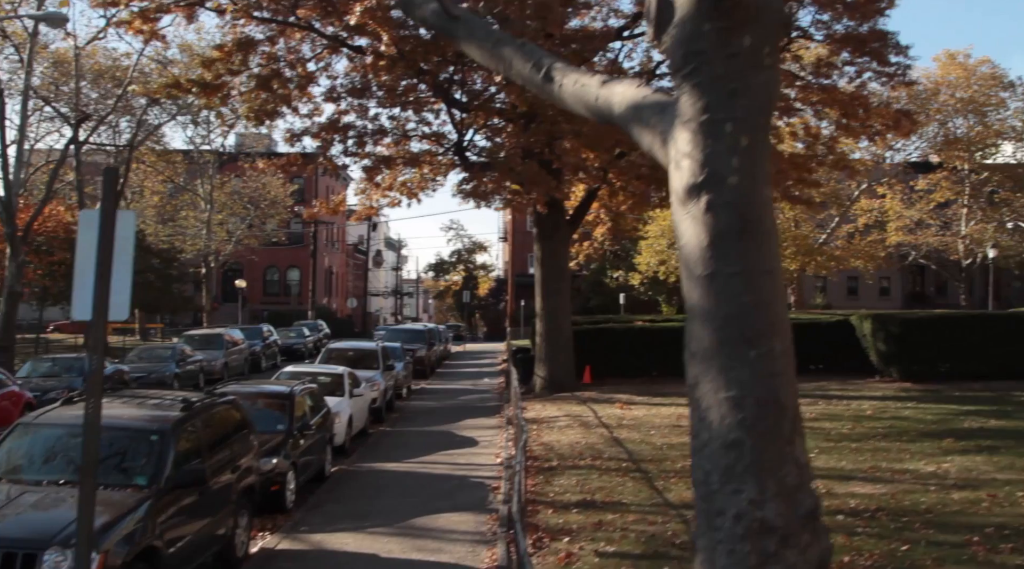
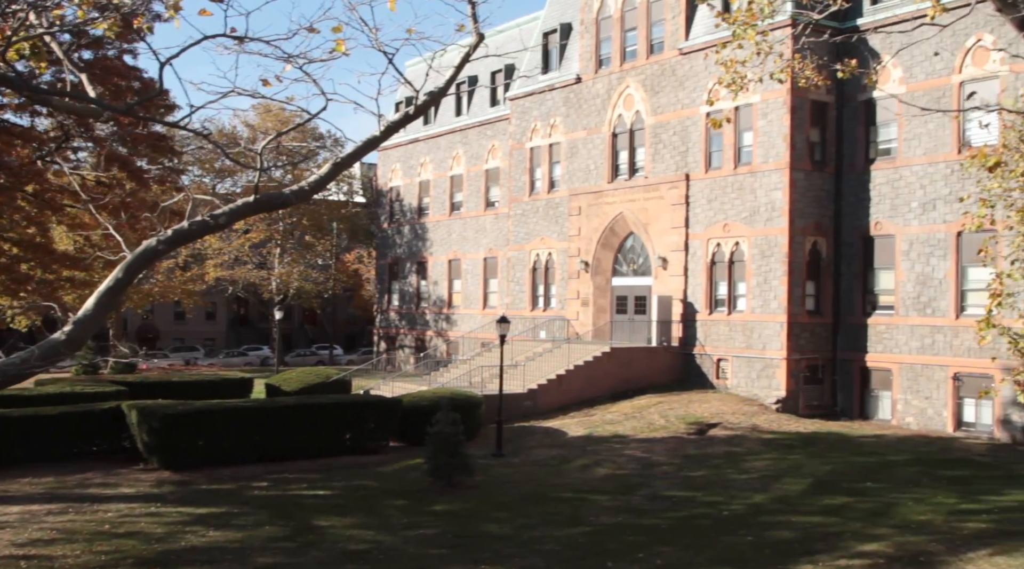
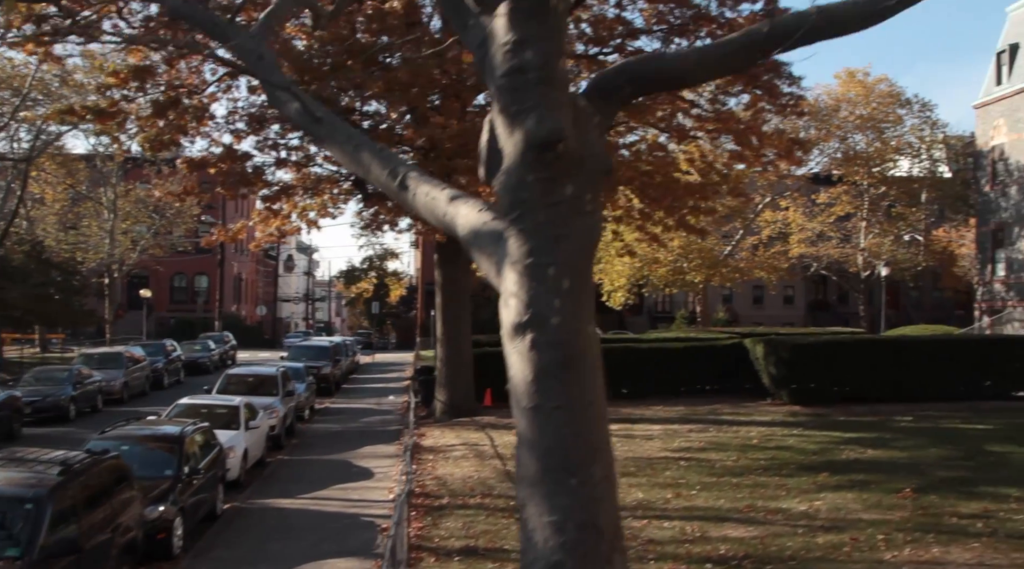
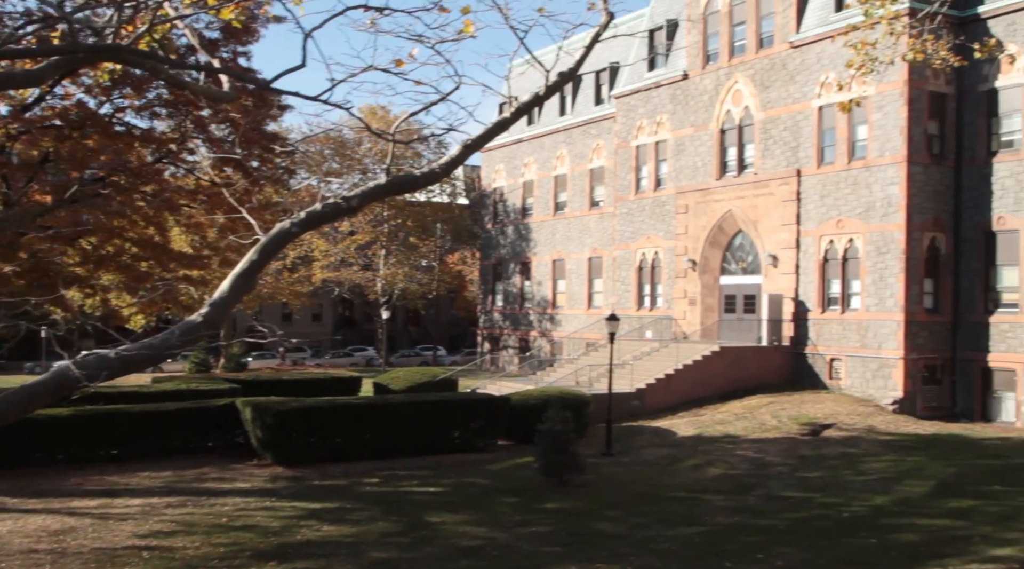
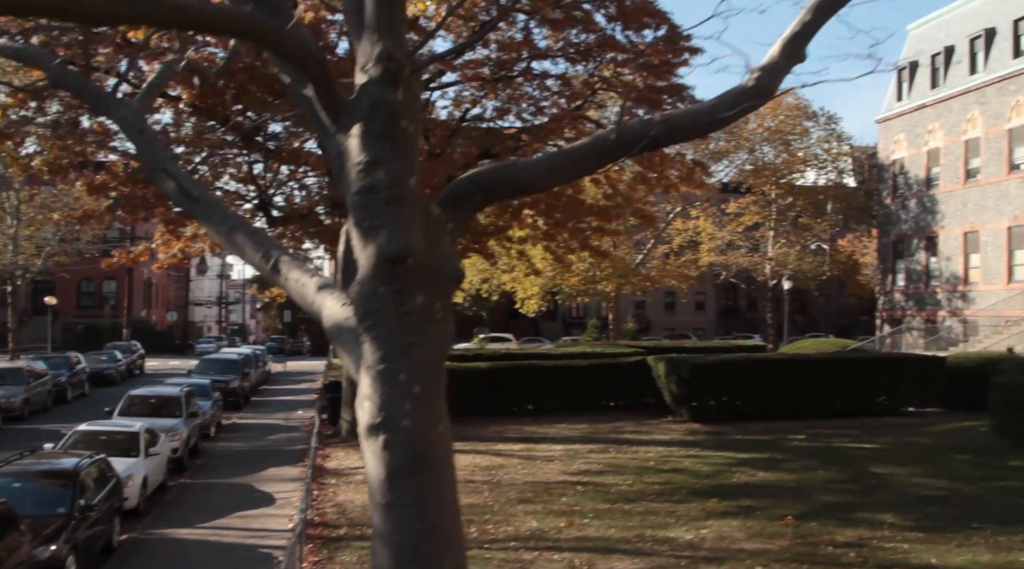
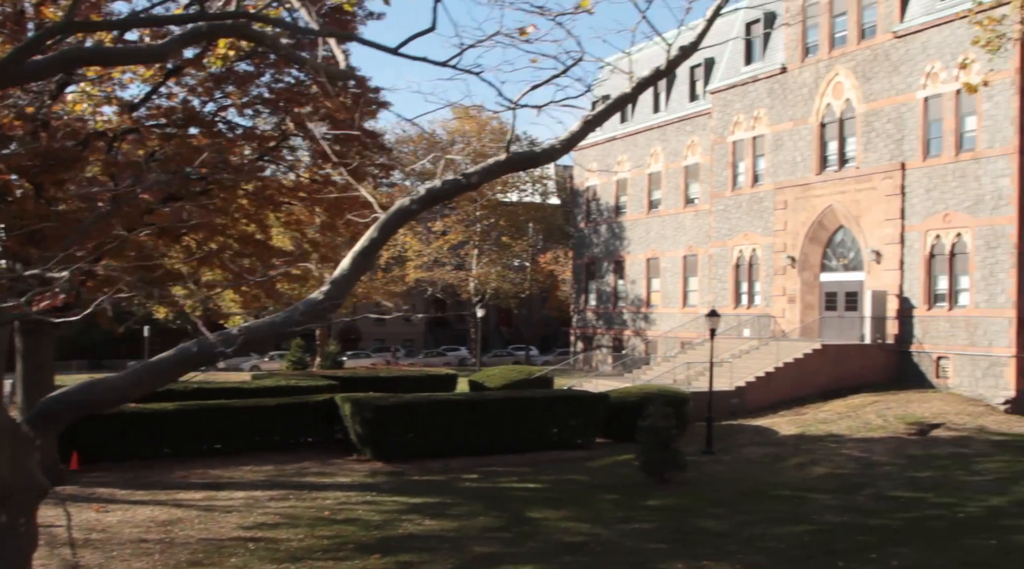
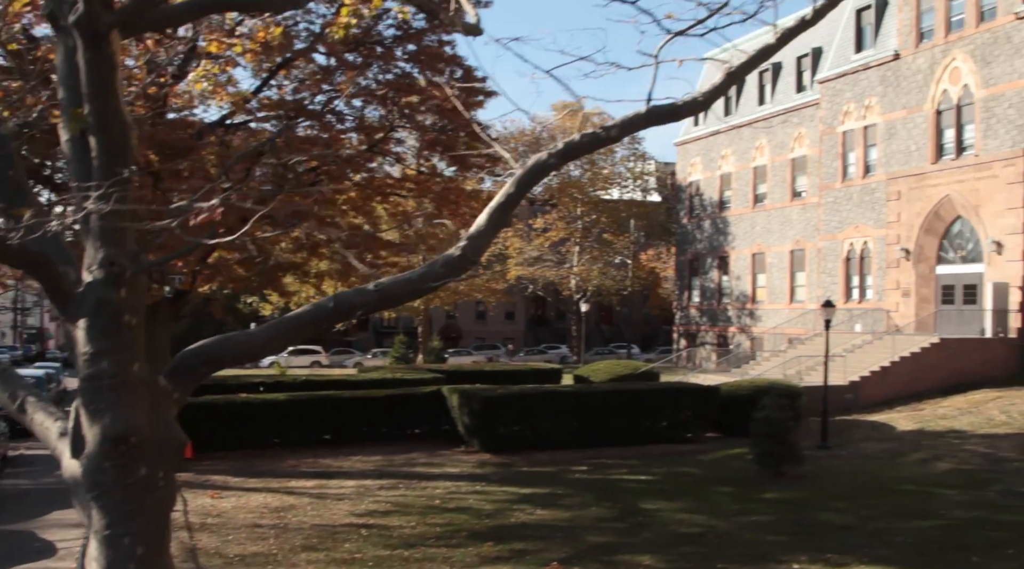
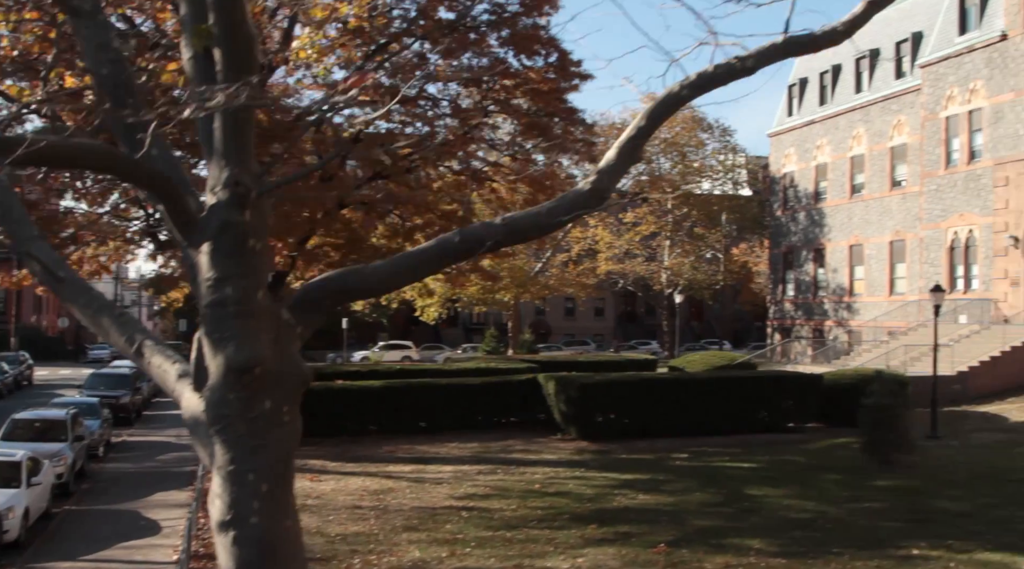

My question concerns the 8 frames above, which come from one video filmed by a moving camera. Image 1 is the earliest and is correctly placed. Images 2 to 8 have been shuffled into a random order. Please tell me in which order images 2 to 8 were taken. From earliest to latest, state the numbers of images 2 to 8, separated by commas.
3, 5, 8, 7, 6, 4, 2
